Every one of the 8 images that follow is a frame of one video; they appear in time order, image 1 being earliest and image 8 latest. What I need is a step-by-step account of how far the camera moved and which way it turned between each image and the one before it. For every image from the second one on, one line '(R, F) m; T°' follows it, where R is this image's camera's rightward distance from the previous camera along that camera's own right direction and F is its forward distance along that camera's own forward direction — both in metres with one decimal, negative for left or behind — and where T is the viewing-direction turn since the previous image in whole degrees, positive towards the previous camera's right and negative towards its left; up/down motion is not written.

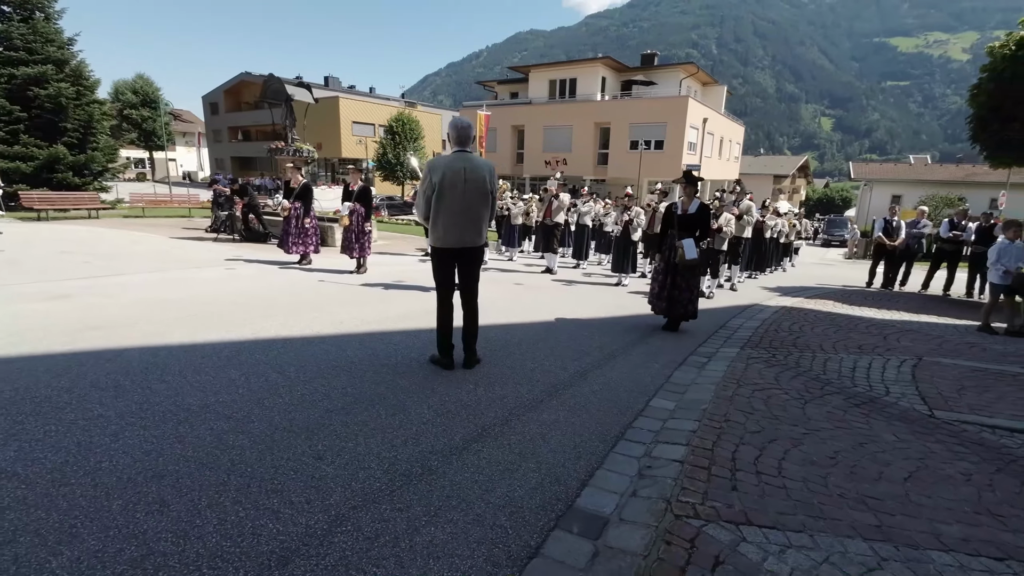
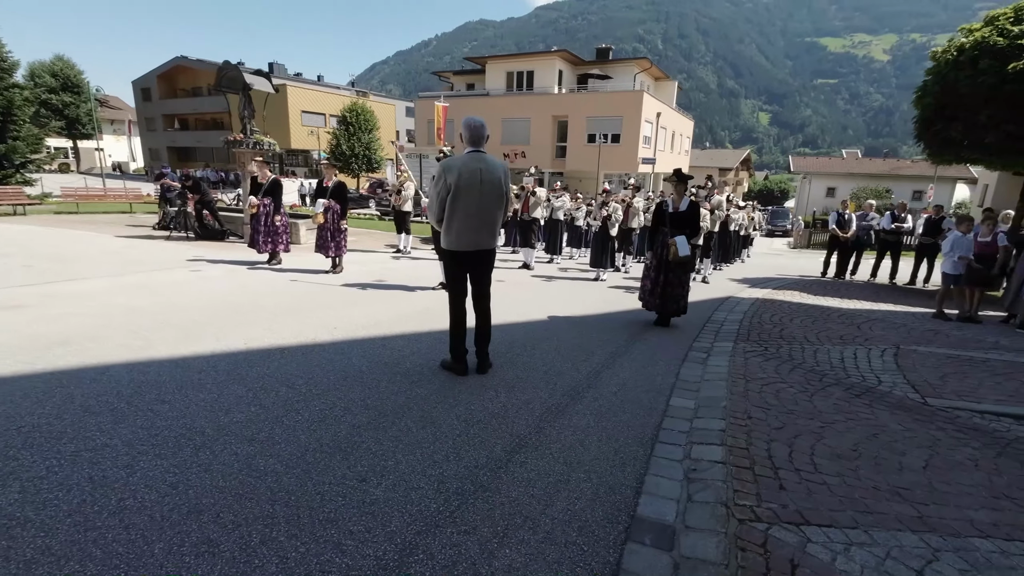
(-0.5, +0.1) m; +5°
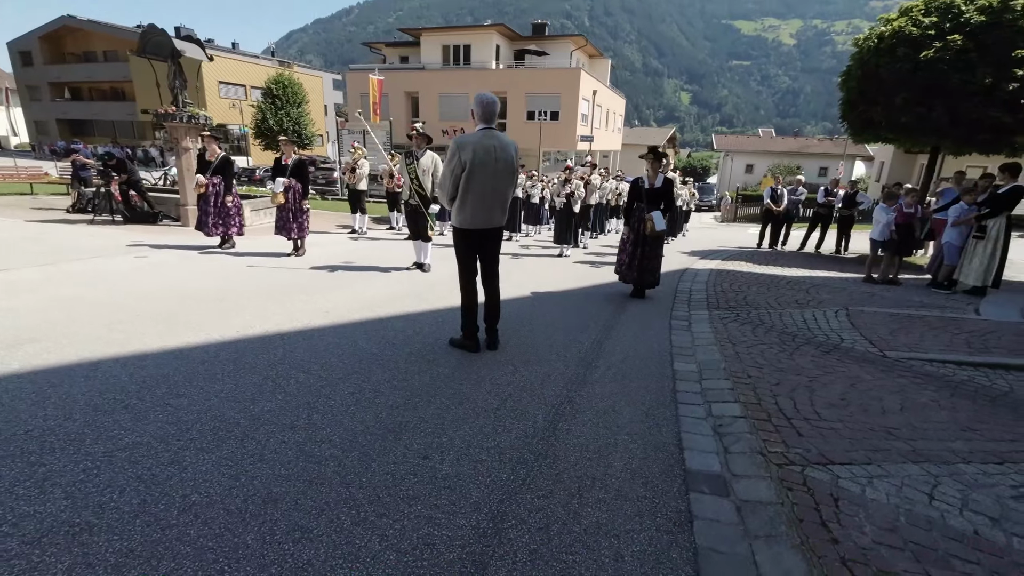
(-0.6, 0.0) m; +8°
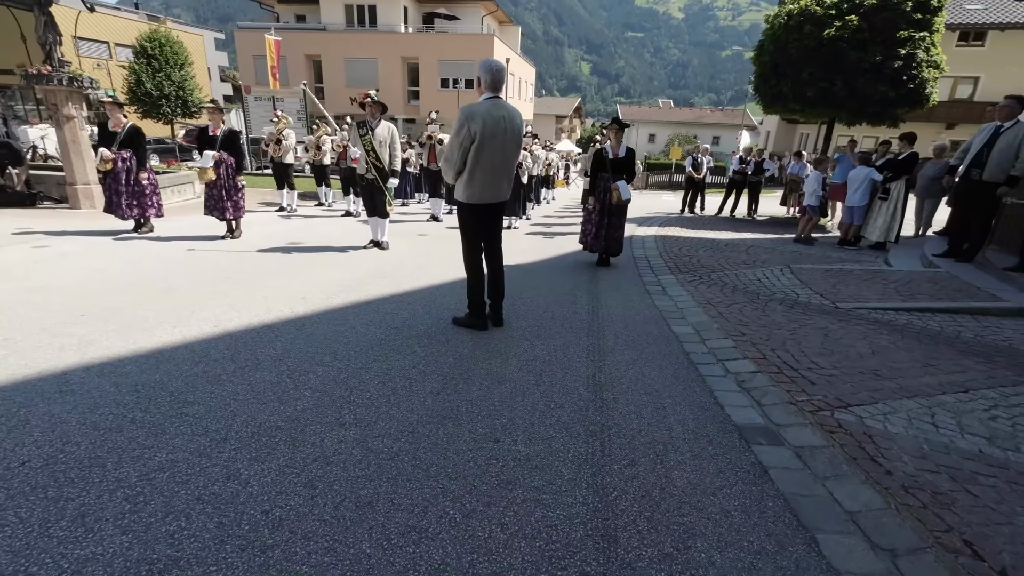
(-0.8, +0.1) m; +10°
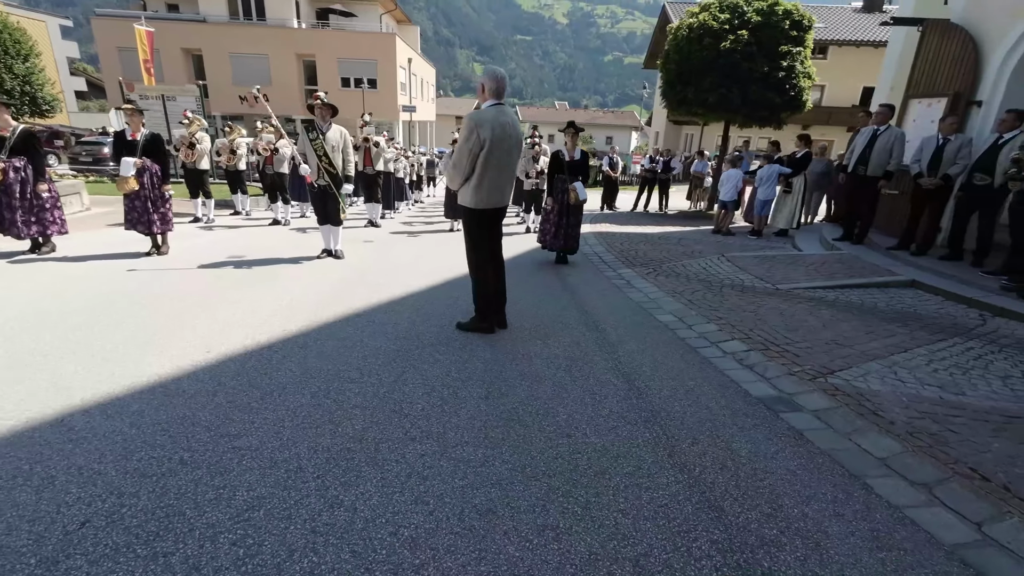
(-0.9, 0.0) m; +11°
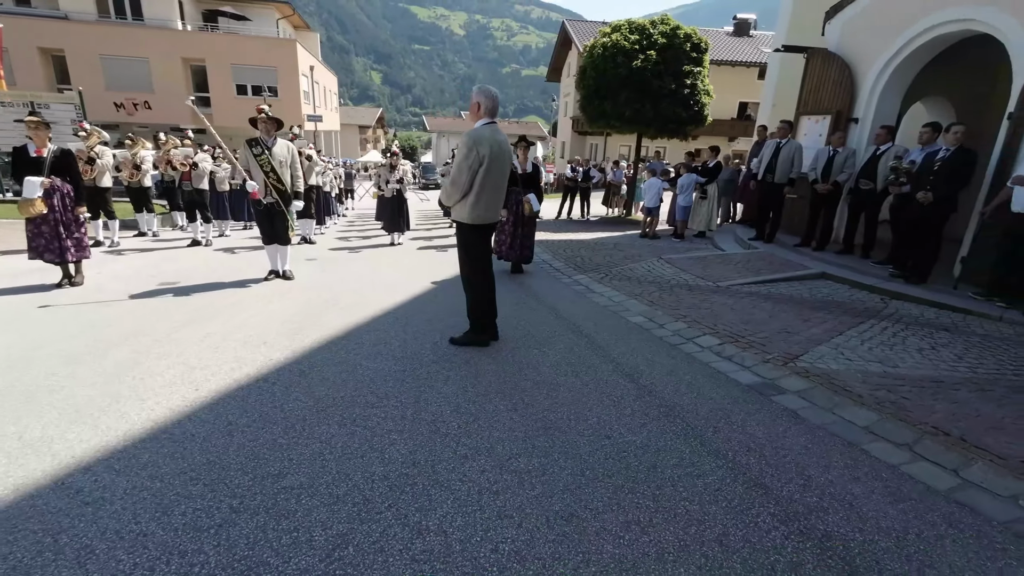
(-0.7, 0.0) m; +10°
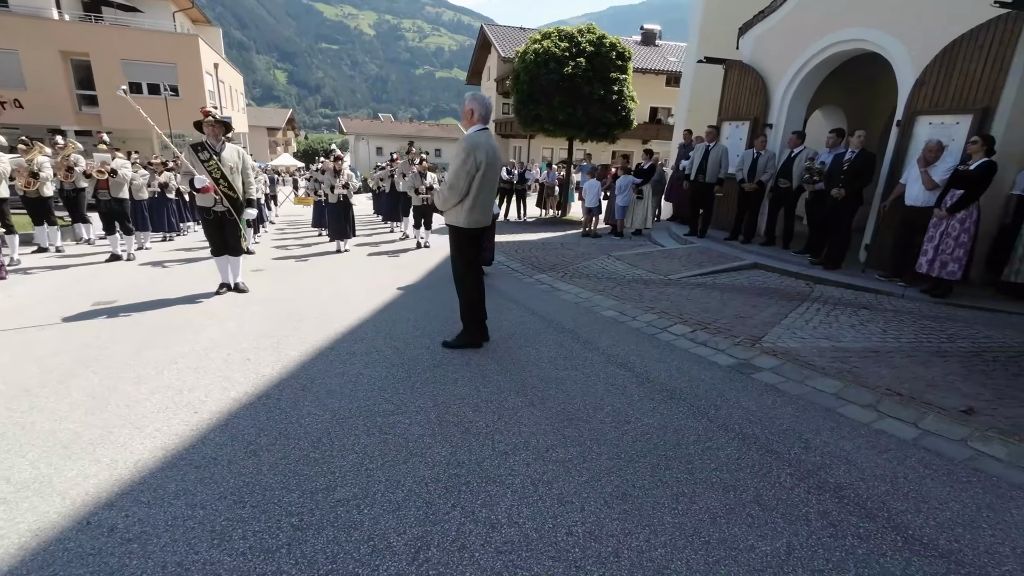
(-0.6, -0.1) m; +9°
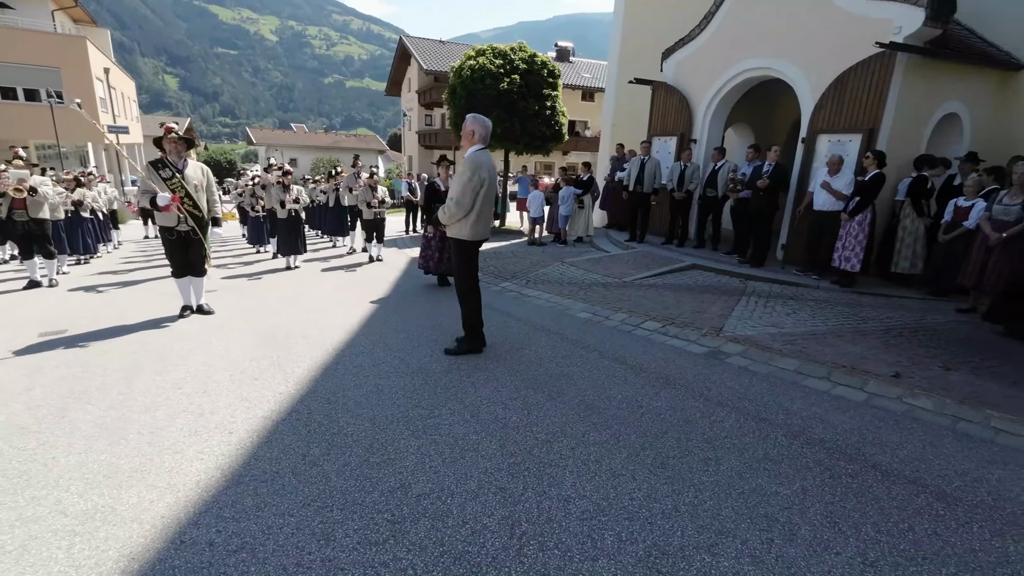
(-0.7, -0.3) m; +9°
